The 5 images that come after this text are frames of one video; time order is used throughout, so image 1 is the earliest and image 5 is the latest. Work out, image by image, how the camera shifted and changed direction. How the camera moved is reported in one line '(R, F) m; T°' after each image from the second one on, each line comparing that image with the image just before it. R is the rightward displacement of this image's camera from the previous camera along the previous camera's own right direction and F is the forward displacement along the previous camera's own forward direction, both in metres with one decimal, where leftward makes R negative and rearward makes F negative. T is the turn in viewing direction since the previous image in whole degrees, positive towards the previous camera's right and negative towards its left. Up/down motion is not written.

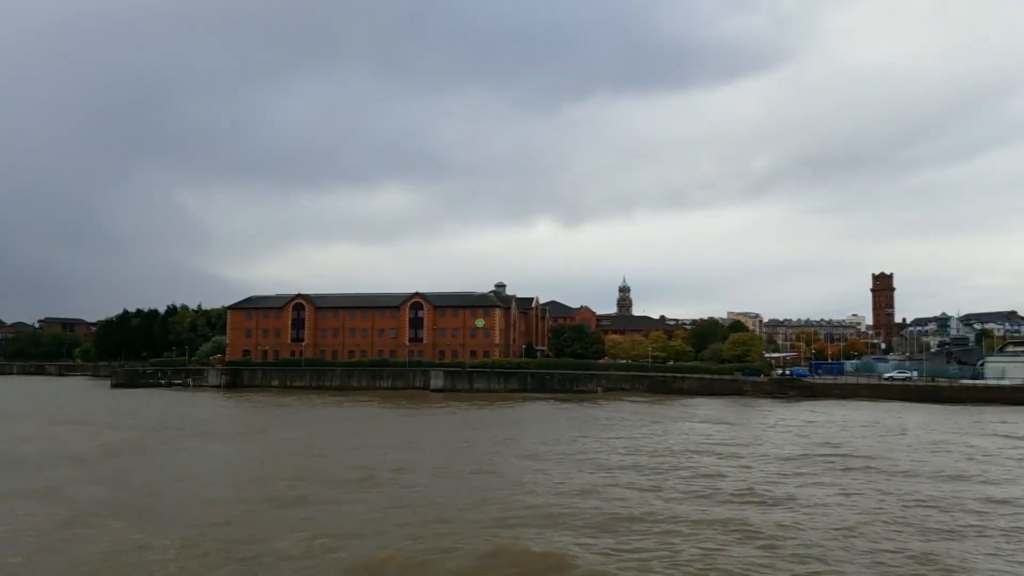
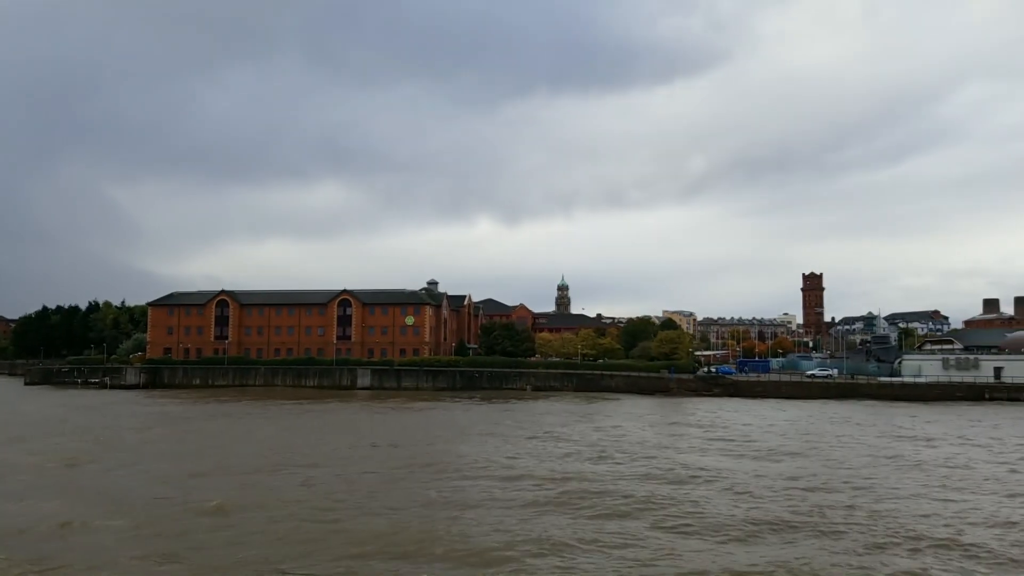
(+0.9, +0.4) m; +4°
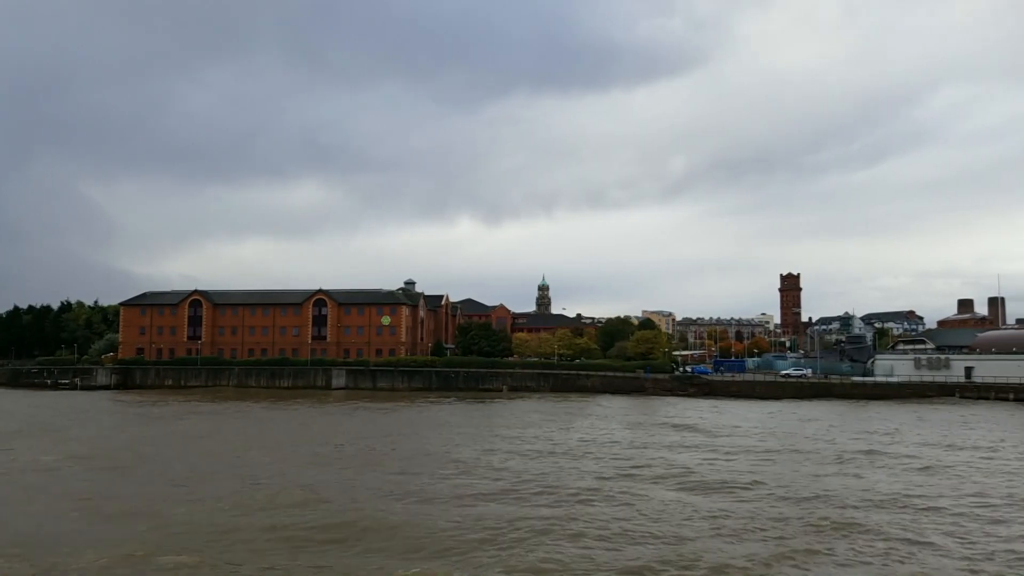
(+0.3, +0.1) m; +1°
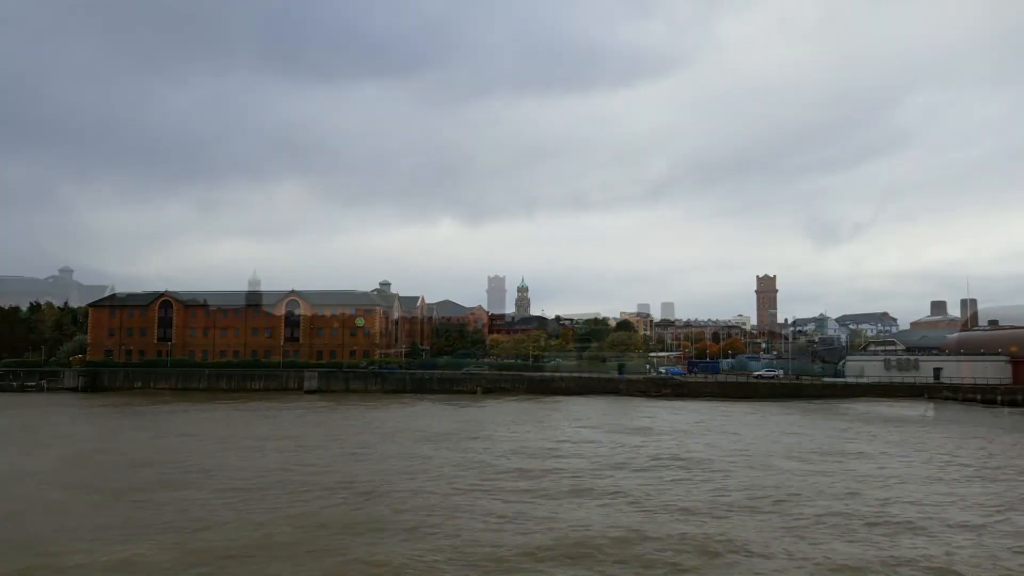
(+0.4, +0.1) m; +1°
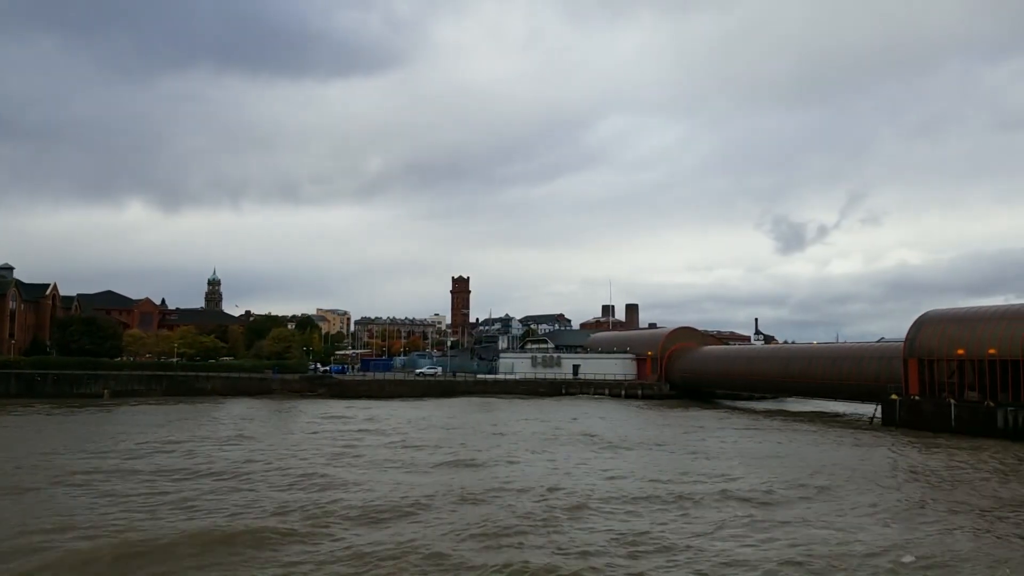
(+0.9, +0.7) m; +2°
